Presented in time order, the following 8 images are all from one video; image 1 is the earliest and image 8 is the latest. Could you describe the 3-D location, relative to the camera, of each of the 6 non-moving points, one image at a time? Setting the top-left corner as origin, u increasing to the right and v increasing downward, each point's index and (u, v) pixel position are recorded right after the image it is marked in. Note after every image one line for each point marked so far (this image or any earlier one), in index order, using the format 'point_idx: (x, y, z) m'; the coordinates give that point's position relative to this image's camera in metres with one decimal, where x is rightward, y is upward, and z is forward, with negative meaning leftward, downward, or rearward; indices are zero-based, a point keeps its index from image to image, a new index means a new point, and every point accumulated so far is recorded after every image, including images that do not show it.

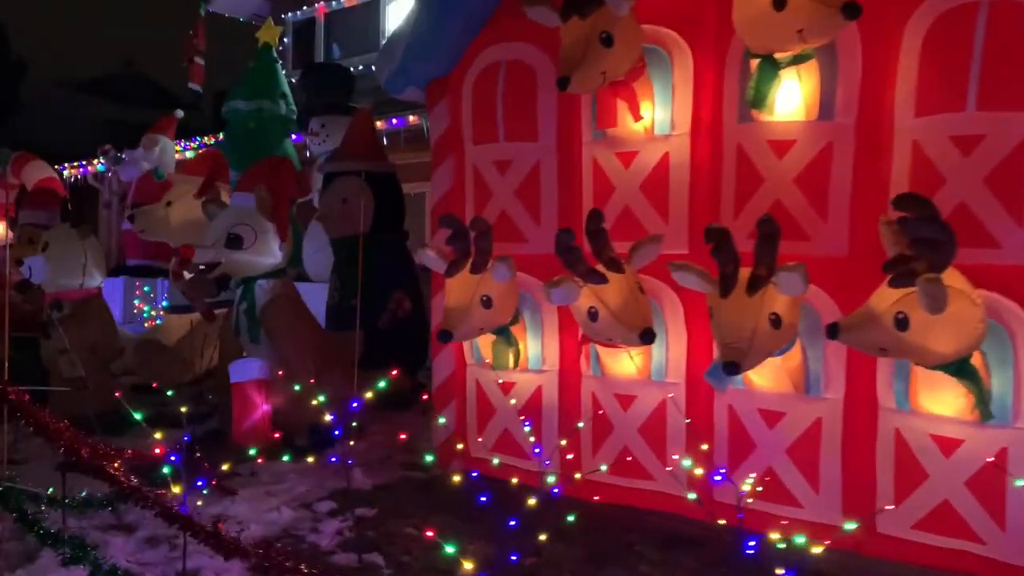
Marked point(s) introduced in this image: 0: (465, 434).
0: (-0.2, -0.5, +2.9) m
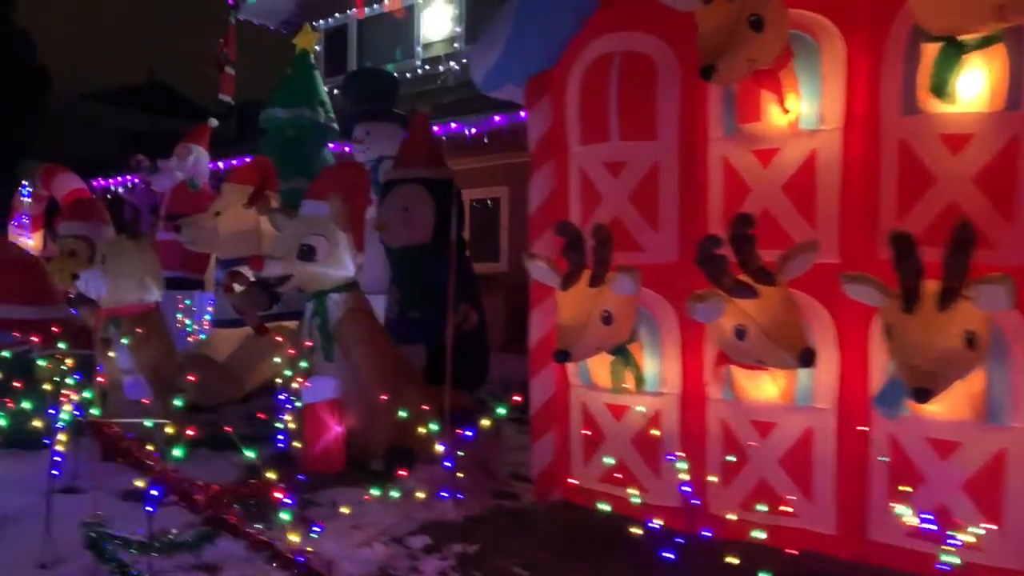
0: (+0.2, -0.5, +2.6) m
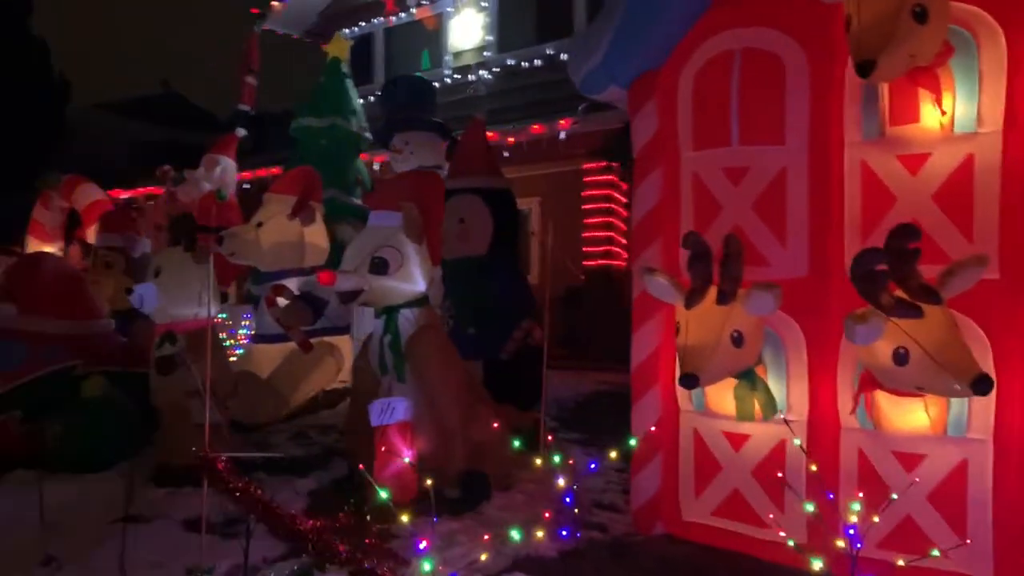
0: (+0.5, -0.6, +2.4) m
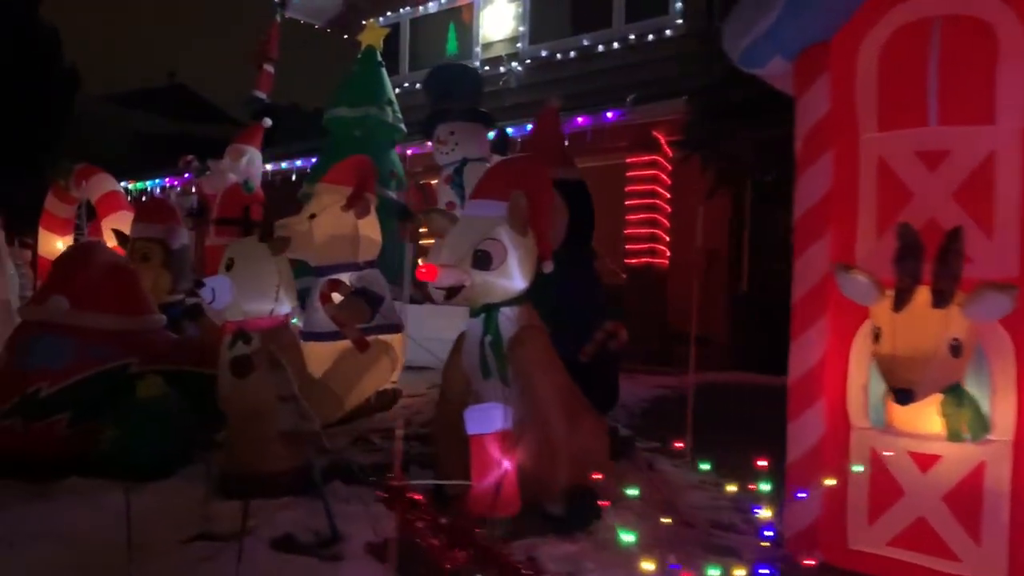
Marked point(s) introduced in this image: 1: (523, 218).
0: (+0.8, -0.6, +2.2) m
1: (0.0, +0.2, +2.8) m
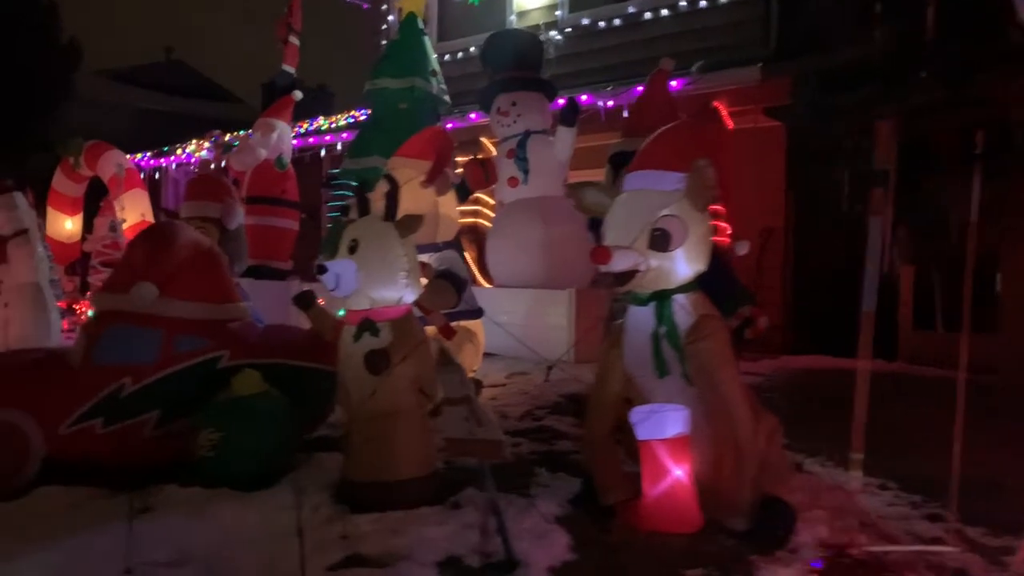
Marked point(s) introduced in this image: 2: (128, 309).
0: (+1.3, -0.5, +1.9) m
1: (+0.5, +0.3, +2.4) m
2: (-1.4, -0.1, +3.1) m
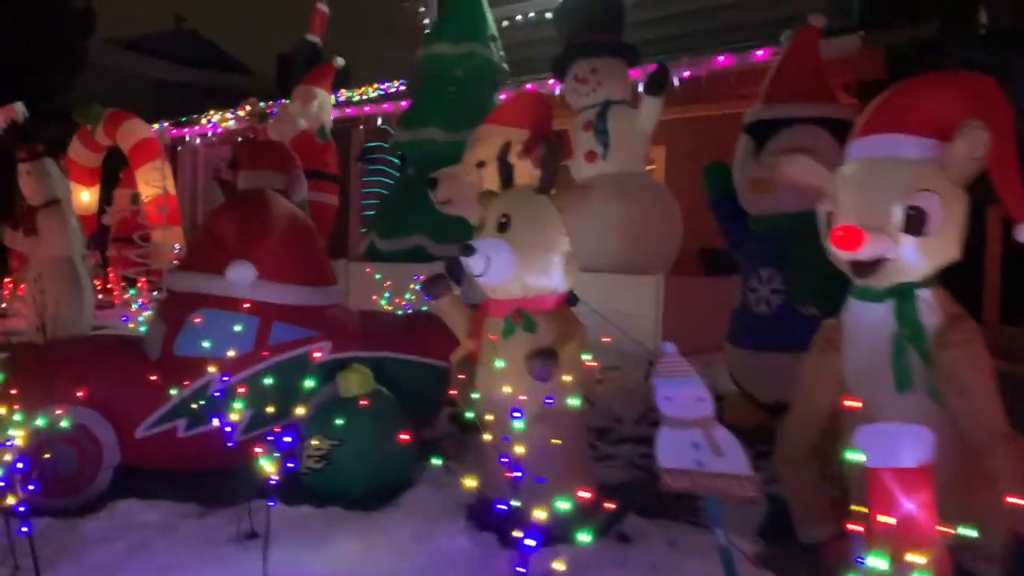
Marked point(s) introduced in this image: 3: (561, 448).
0: (+1.8, -0.6, +1.4) m
1: (+1.0, +0.3, +2.0) m
2: (-0.9, 0.0, +2.6) m
3: (+0.1, -0.4, +2.2) m
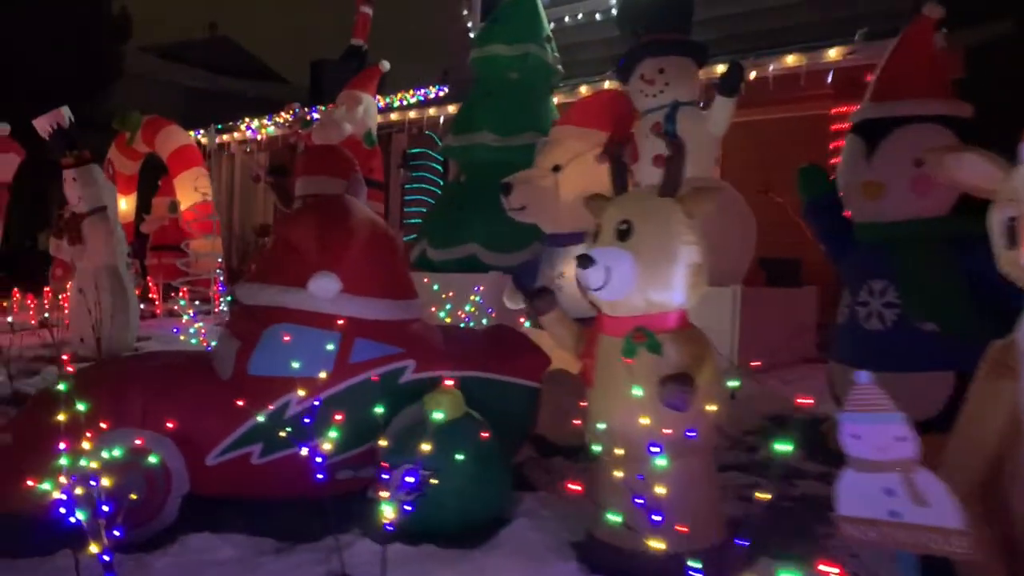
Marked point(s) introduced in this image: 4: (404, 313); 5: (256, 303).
0: (+2.1, -0.6, +1.1) m
1: (+1.3, +0.3, +1.7) m
2: (-0.6, 0.0, +2.4) m
3: (+0.4, -0.5, +2.0) m
4: (-0.3, -0.1, +2.6) m
5: (-0.7, 0.0, +2.5) m
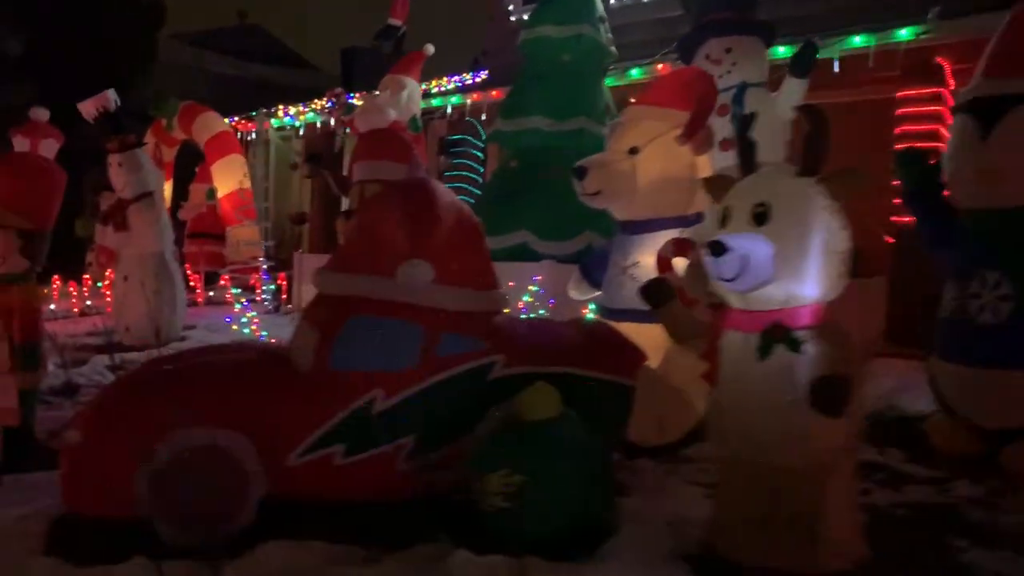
0: (+2.3, -0.6, +0.9) m
1: (+1.6, +0.3, +1.5) m
2: (-0.3, 0.0, +2.2) m
3: (+0.7, -0.4, +1.8) m
4: (-0.1, 0.0, +2.4) m
5: (-0.5, 0.0, +2.3) m
